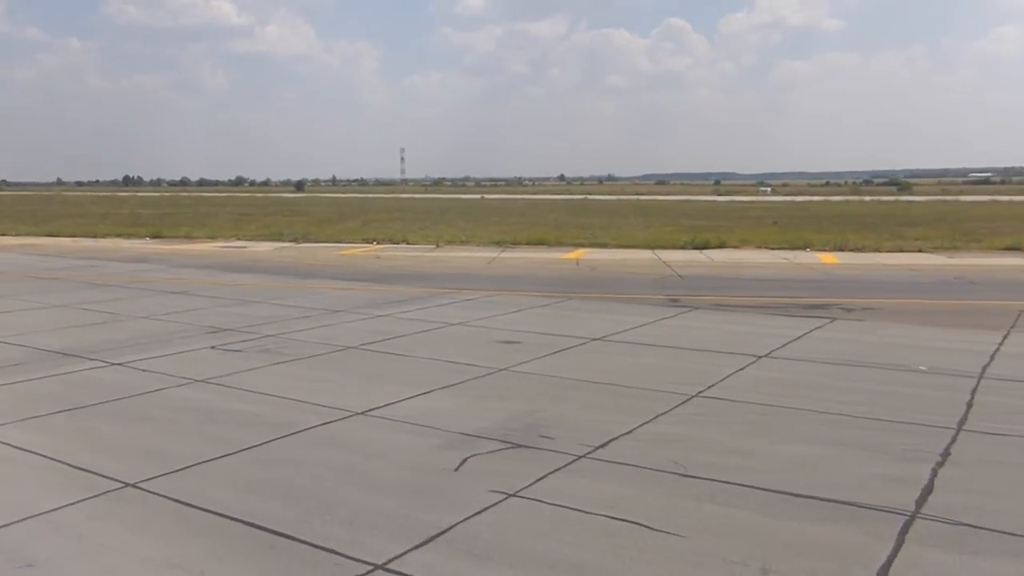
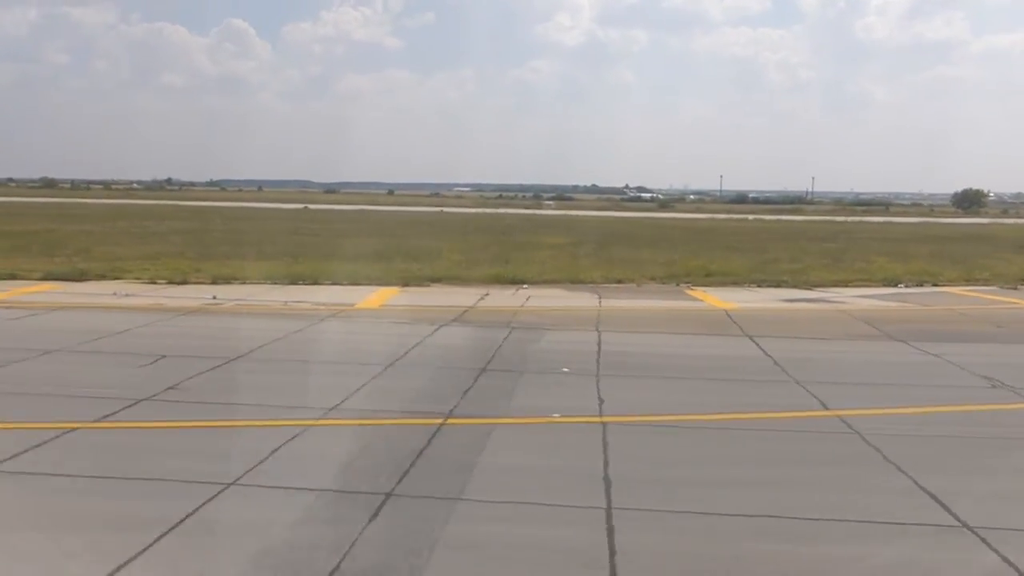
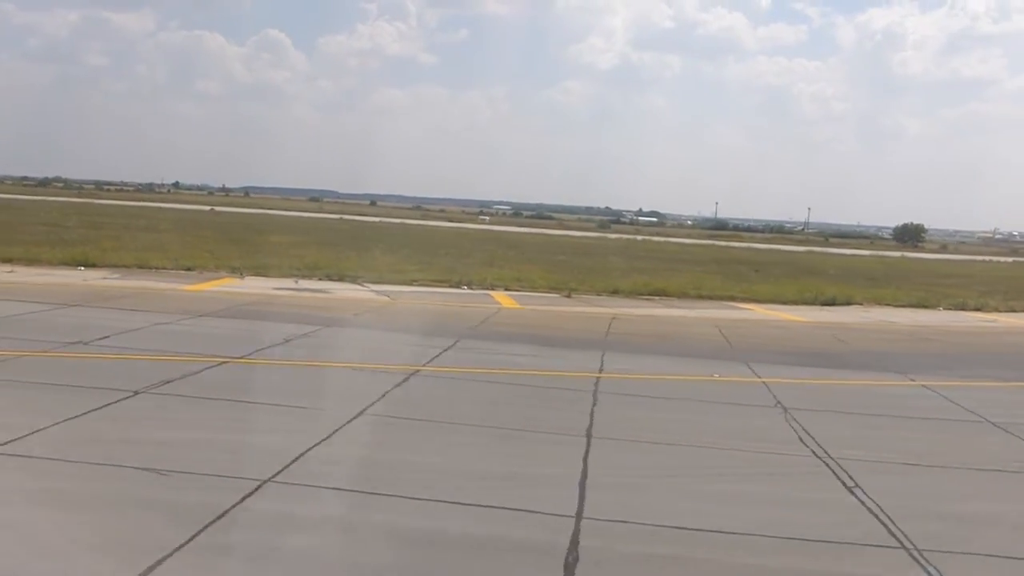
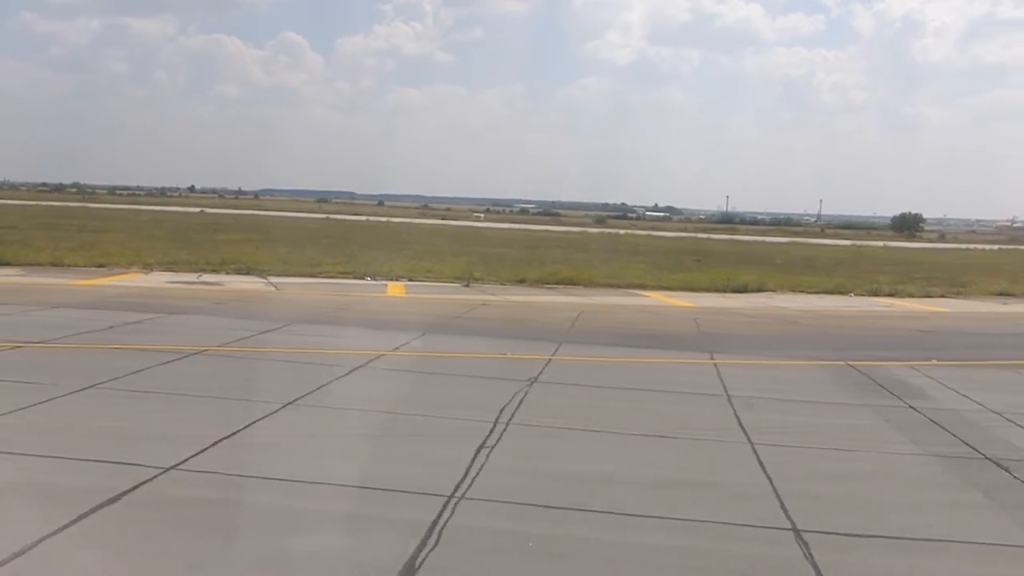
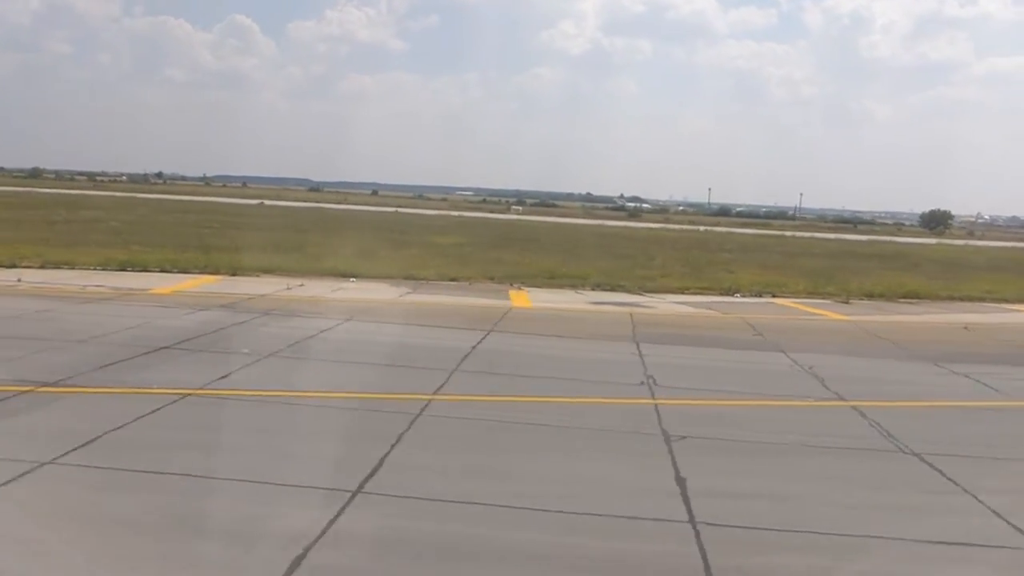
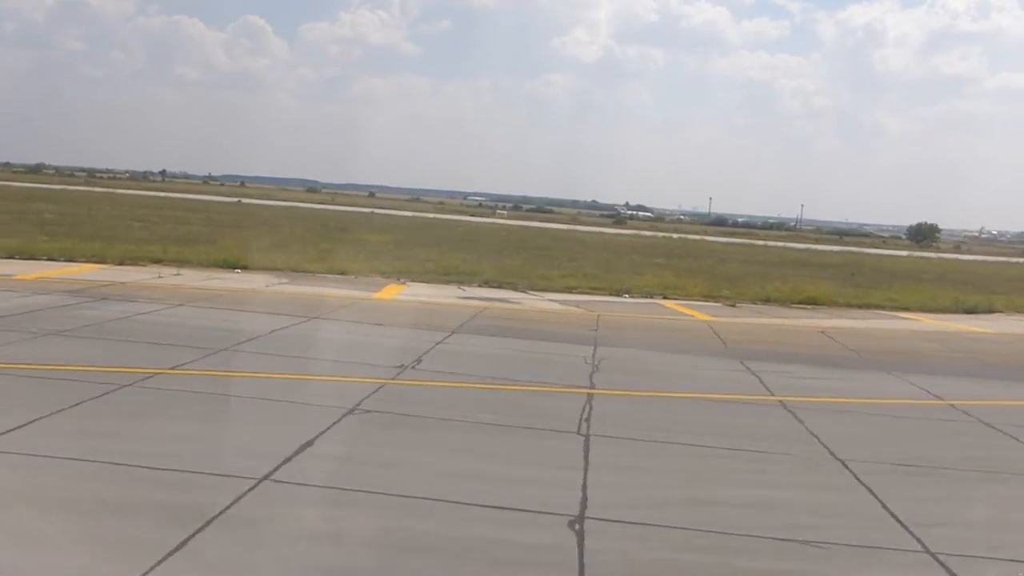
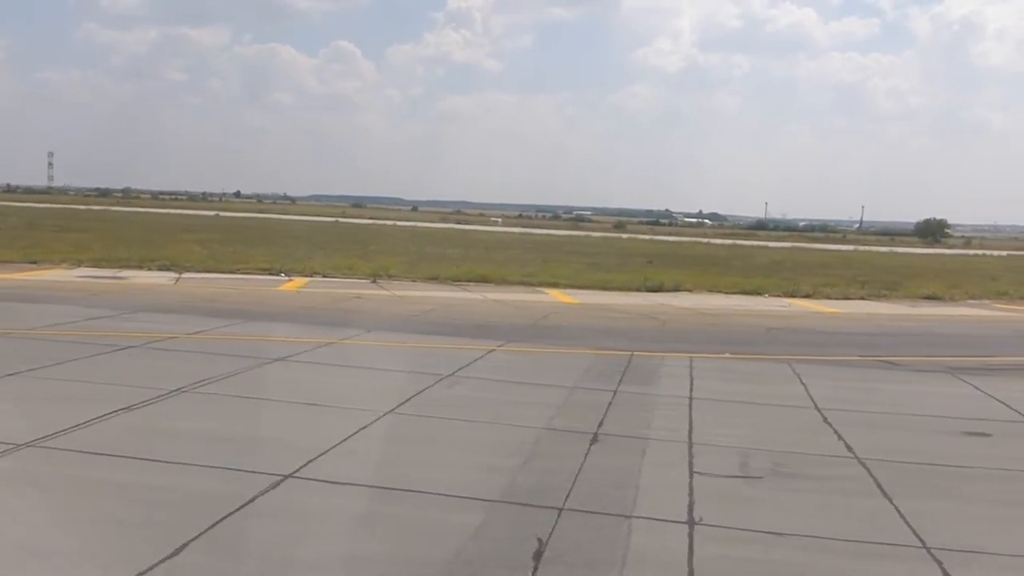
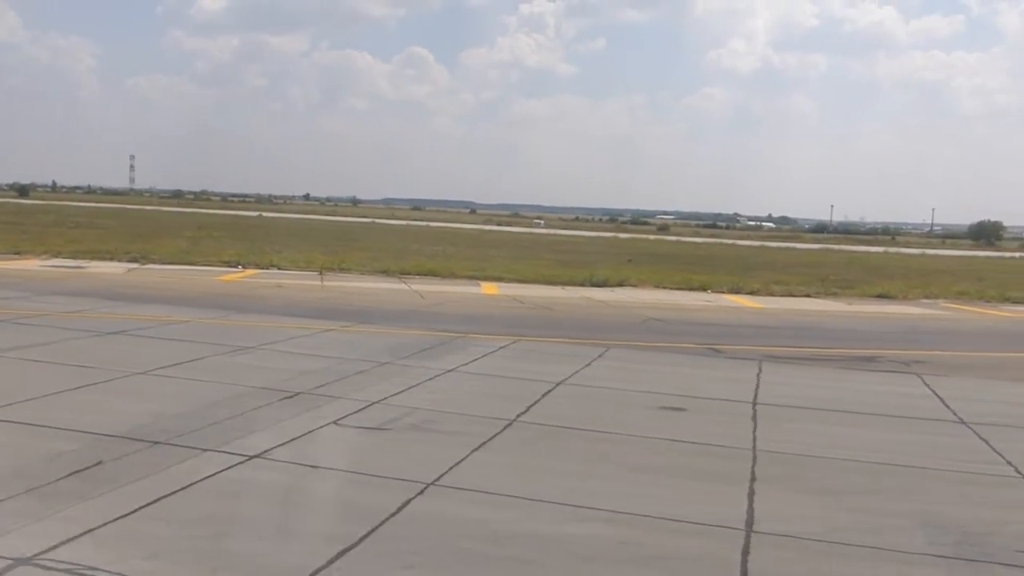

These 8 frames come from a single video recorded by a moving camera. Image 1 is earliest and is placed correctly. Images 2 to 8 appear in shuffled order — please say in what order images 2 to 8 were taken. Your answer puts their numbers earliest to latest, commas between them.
8, 7, 4, 3, 6, 5, 2
